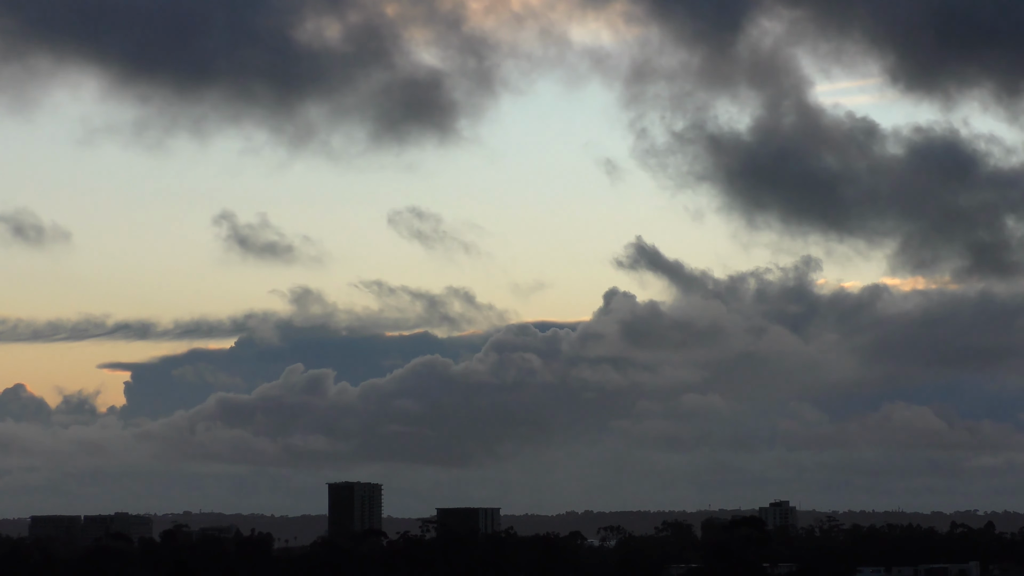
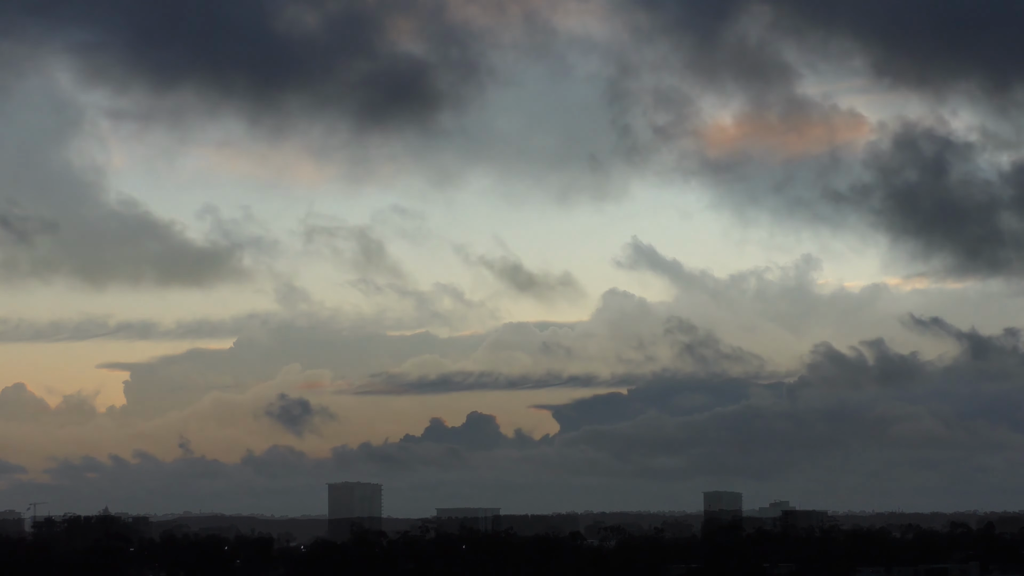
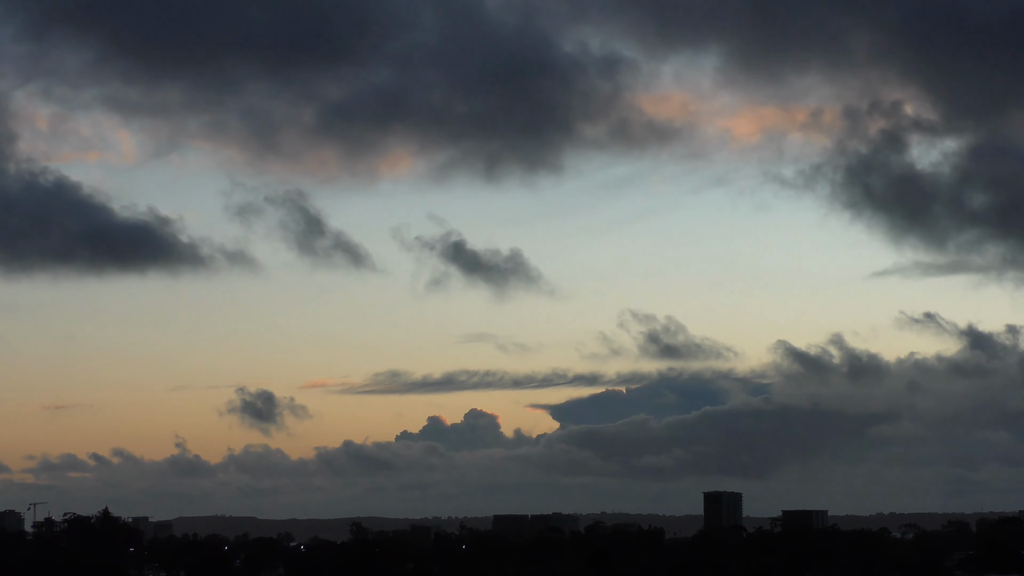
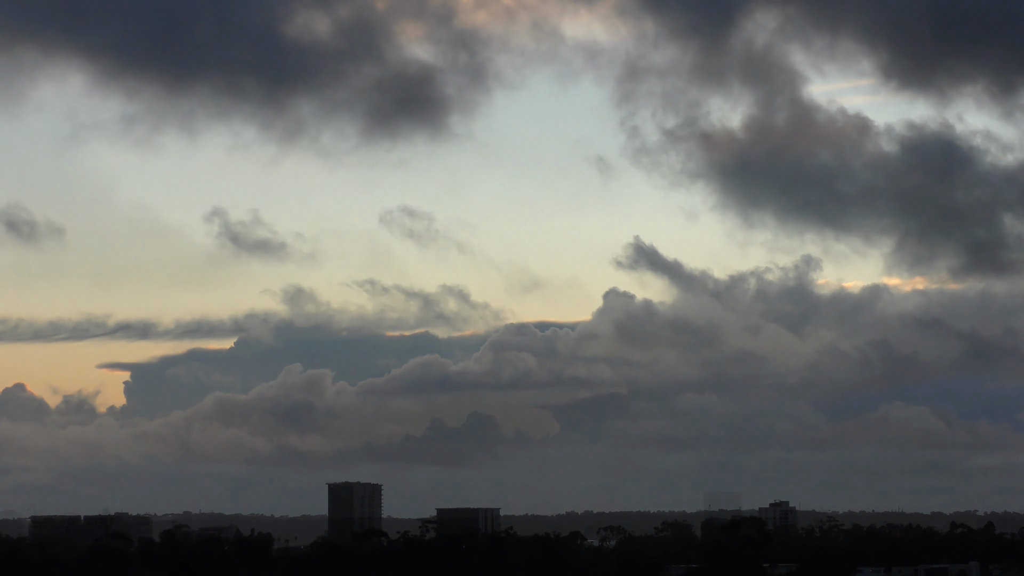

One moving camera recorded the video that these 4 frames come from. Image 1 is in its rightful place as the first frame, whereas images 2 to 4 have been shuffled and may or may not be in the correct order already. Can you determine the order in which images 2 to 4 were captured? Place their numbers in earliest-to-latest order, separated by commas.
4, 2, 3
